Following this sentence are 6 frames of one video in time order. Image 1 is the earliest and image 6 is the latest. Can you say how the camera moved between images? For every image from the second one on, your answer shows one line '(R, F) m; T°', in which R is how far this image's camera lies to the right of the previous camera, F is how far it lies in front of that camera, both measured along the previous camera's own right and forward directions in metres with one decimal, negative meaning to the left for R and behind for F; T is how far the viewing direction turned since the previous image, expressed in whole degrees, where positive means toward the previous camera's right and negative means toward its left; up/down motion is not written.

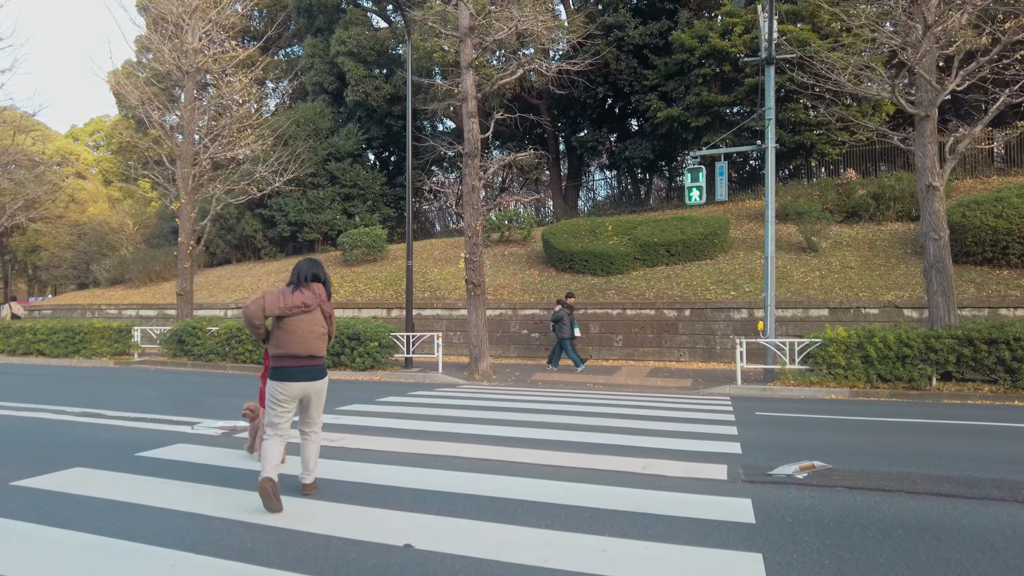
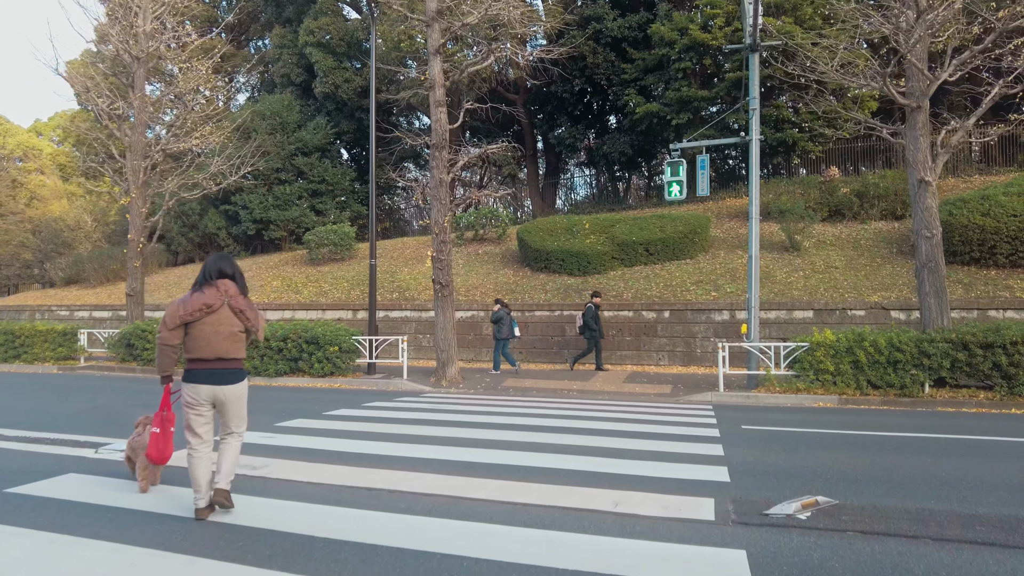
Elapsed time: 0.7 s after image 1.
(+0.2, +0.8) m; +2°
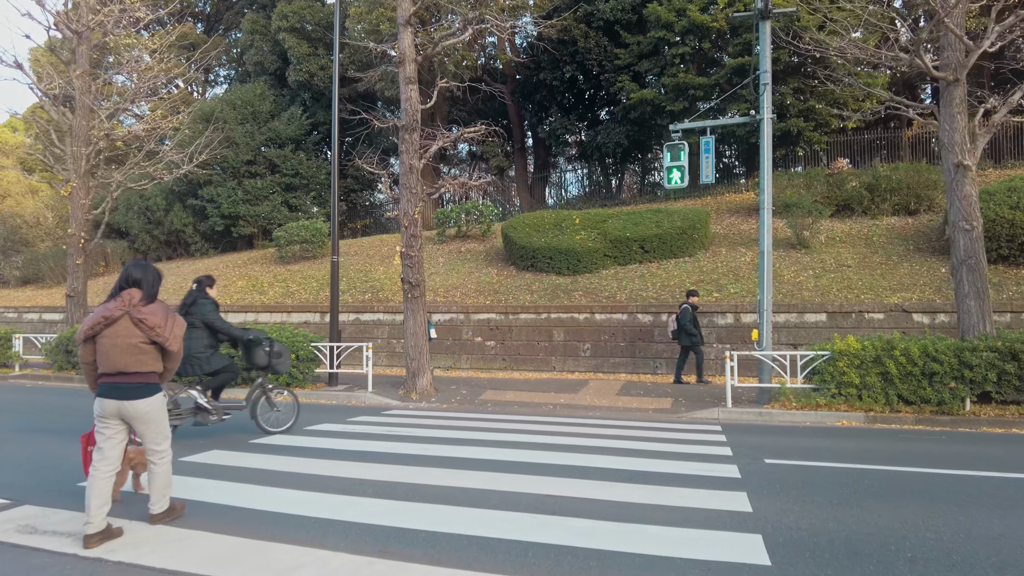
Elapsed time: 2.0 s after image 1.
(+0.2, +1.4) m; +1°
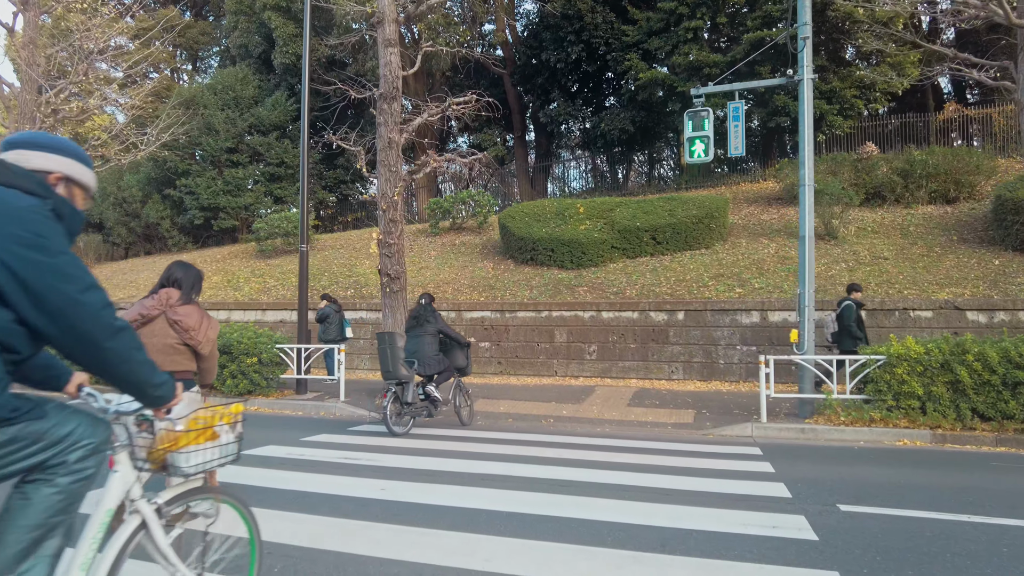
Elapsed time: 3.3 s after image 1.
(+0.1, +1.5) m; 0°
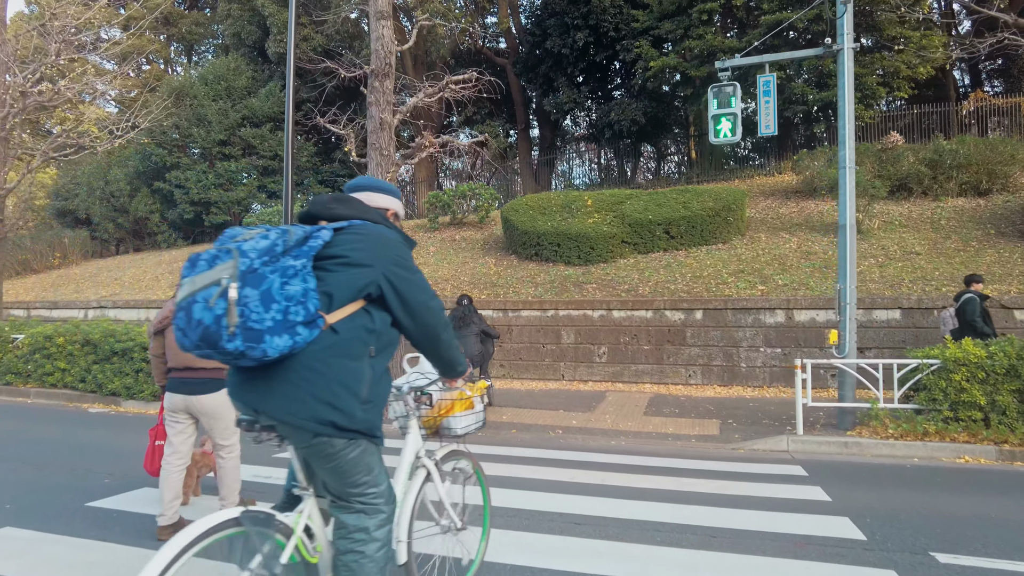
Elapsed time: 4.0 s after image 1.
(0.0, +0.9) m; 0°
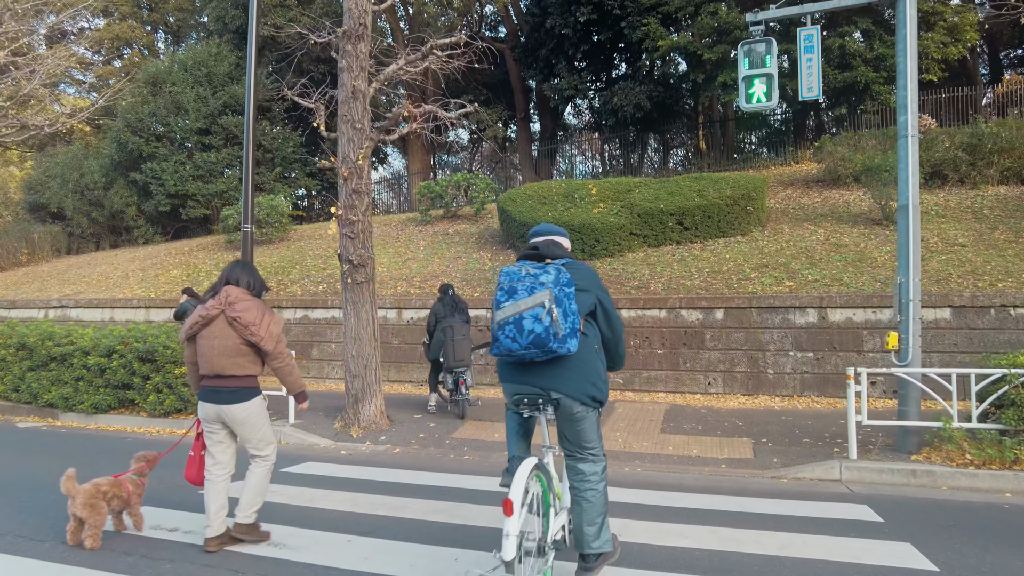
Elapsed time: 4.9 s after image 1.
(+0.1, +1.2) m; 0°
